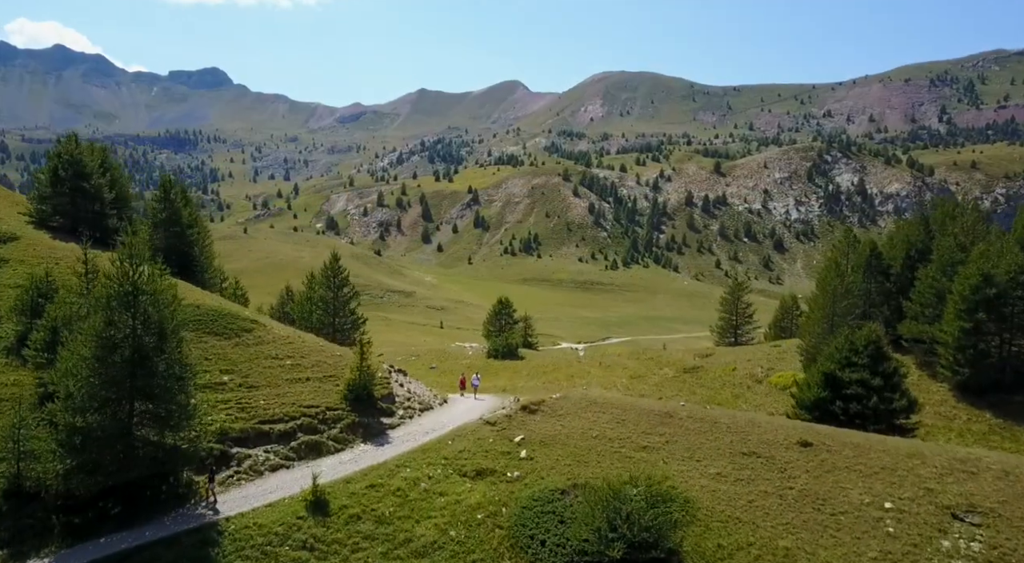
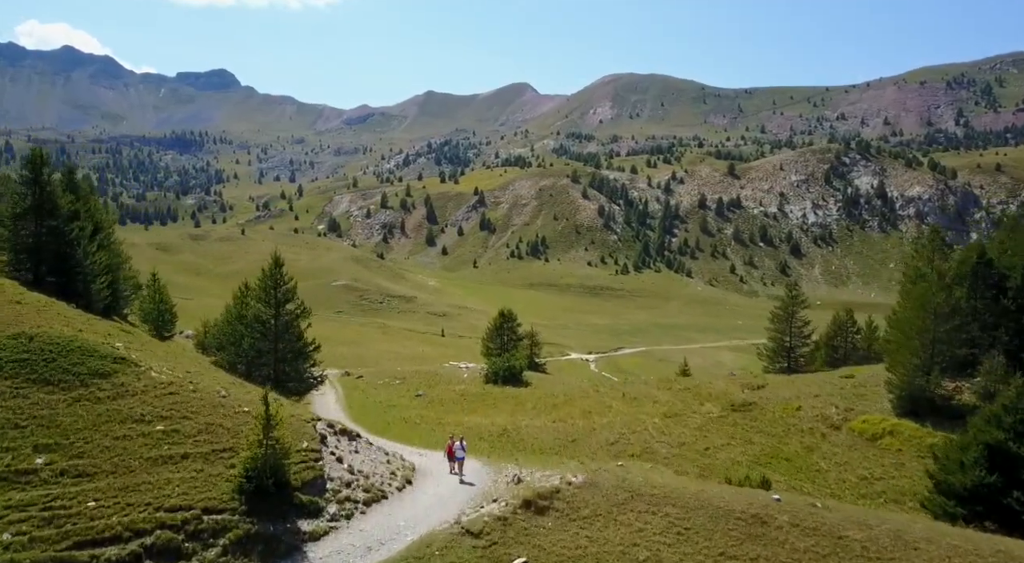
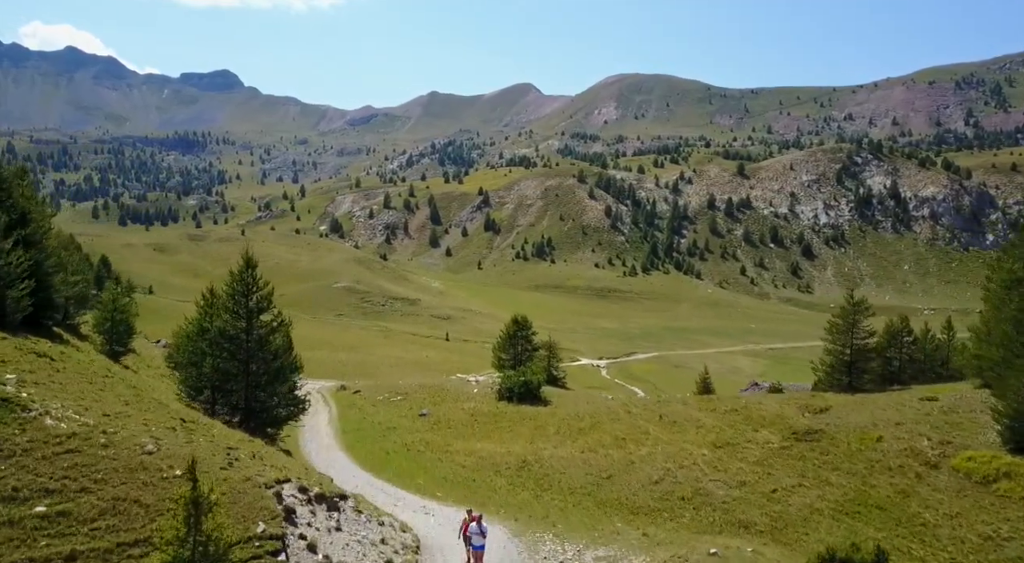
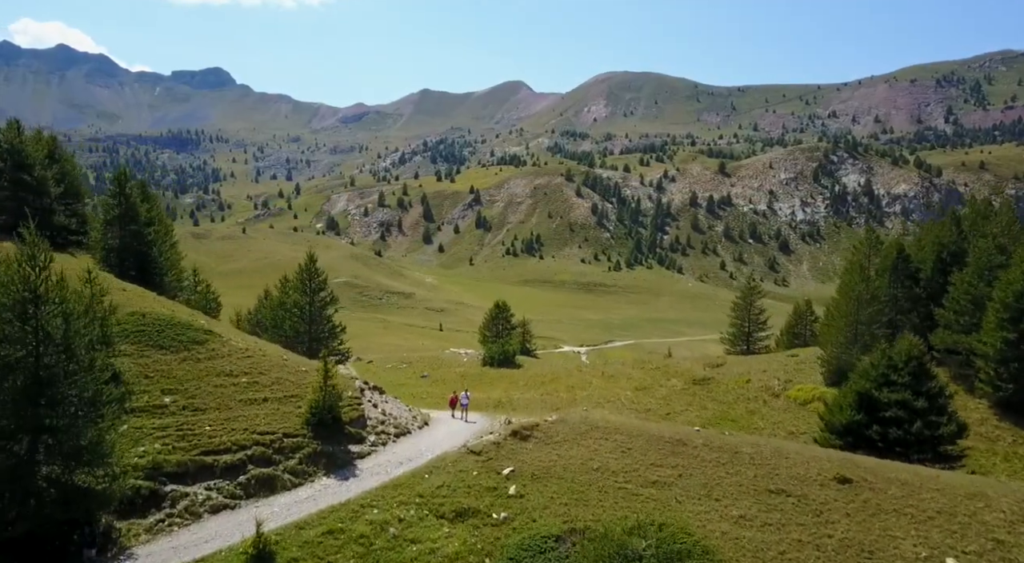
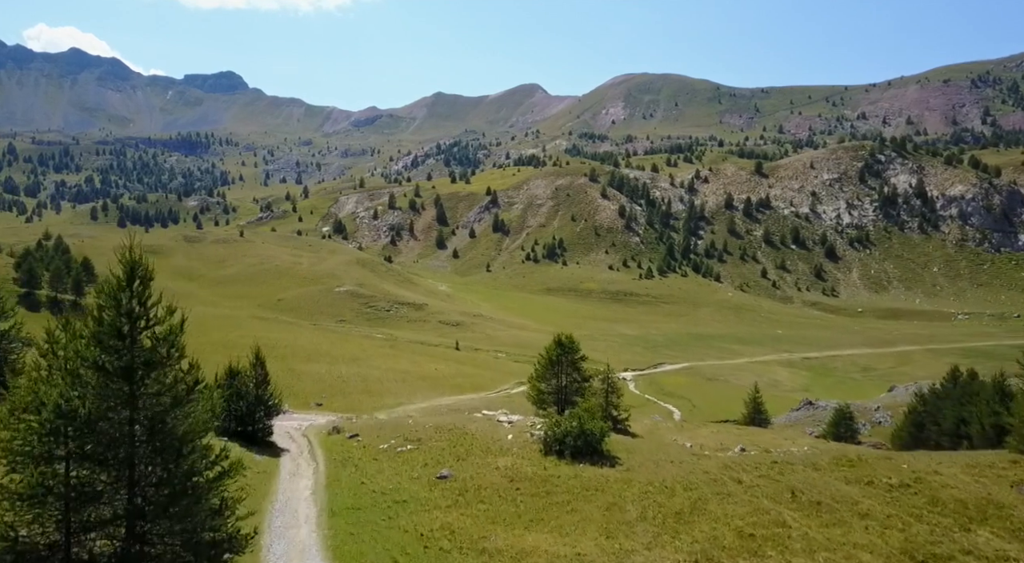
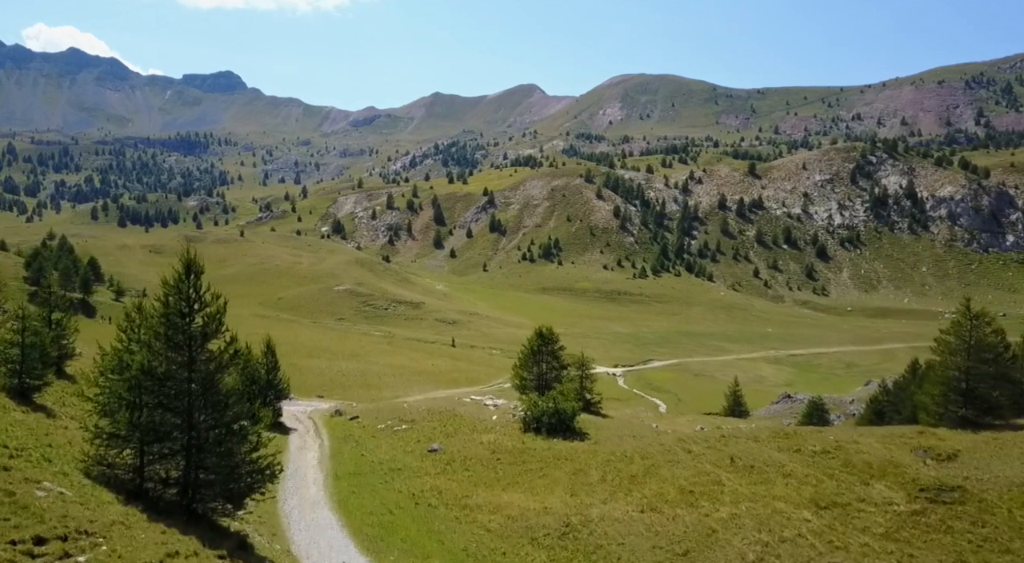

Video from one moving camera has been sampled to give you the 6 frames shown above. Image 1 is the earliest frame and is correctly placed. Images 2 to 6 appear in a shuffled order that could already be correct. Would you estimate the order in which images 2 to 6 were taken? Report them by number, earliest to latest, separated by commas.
4, 2, 3, 6, 5
